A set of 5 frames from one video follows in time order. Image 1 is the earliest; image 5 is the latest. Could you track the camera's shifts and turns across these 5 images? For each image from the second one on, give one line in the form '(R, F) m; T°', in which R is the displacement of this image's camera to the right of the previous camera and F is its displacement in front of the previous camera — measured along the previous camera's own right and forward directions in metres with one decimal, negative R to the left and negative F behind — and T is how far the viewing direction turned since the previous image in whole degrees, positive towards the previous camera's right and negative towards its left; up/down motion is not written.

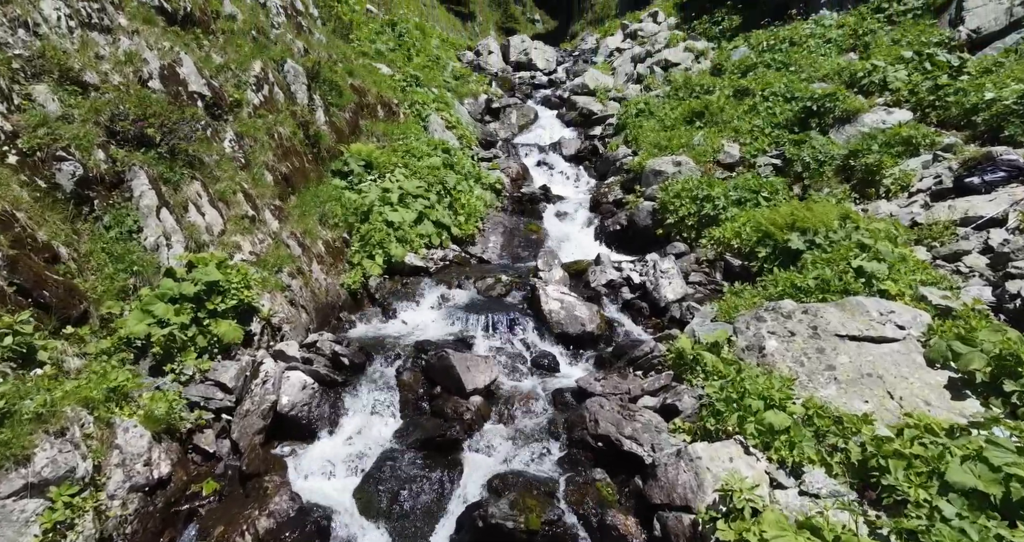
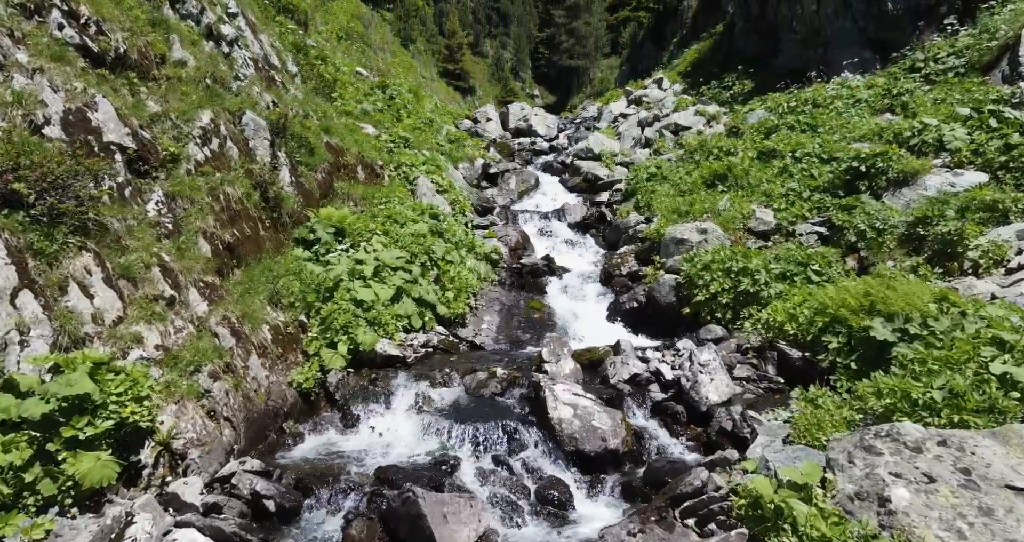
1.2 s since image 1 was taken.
(0.0, +2.0) m; 0°
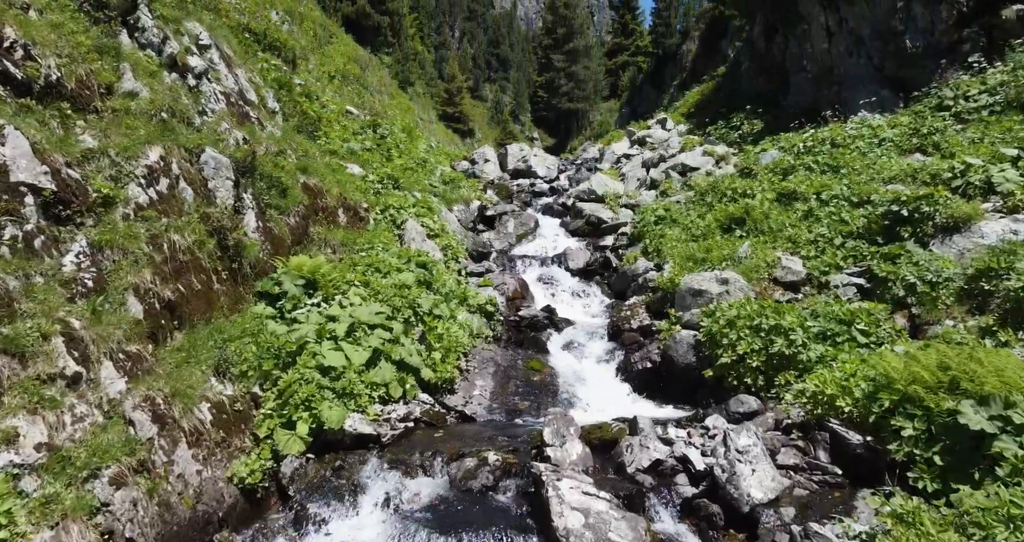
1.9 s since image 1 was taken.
(+0.1, +1.3) m; 0°
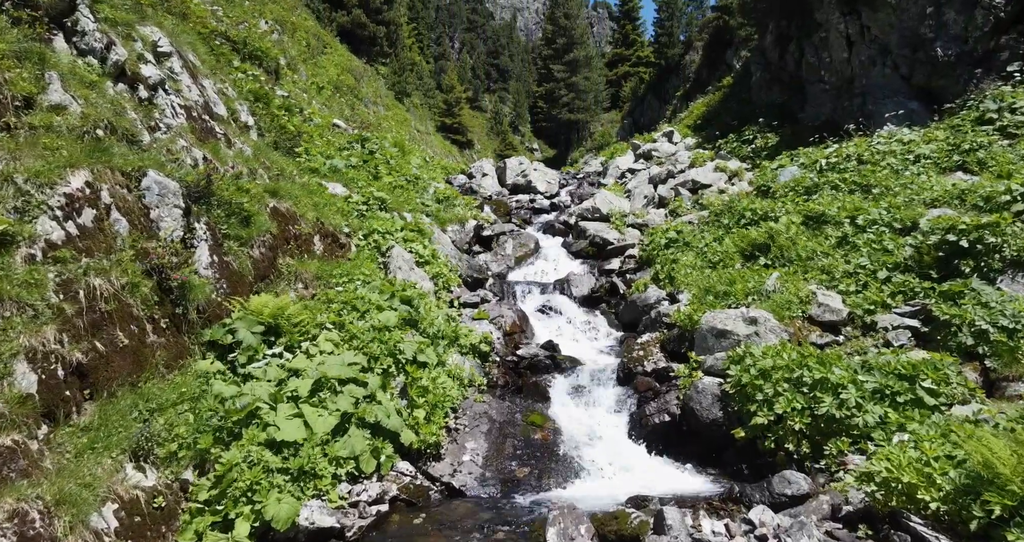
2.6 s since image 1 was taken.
(0.0, +1.4) m; 0°
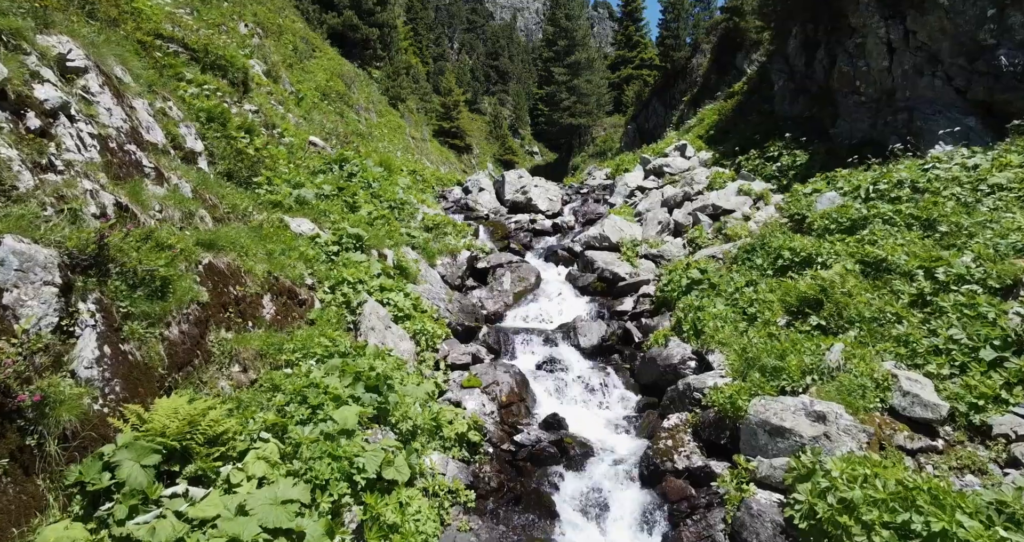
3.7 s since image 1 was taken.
(+0.1, +2.1) m; 0°
